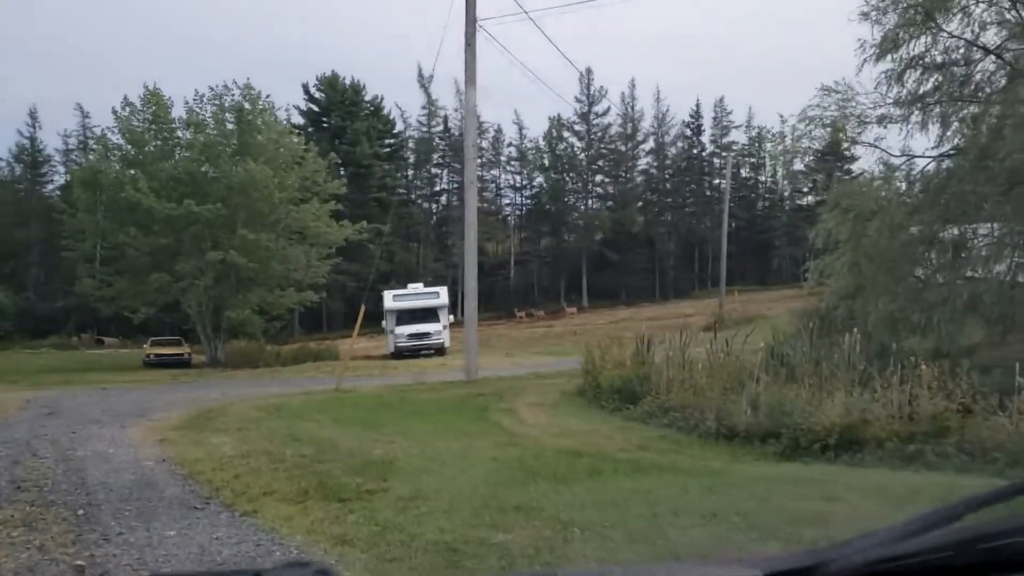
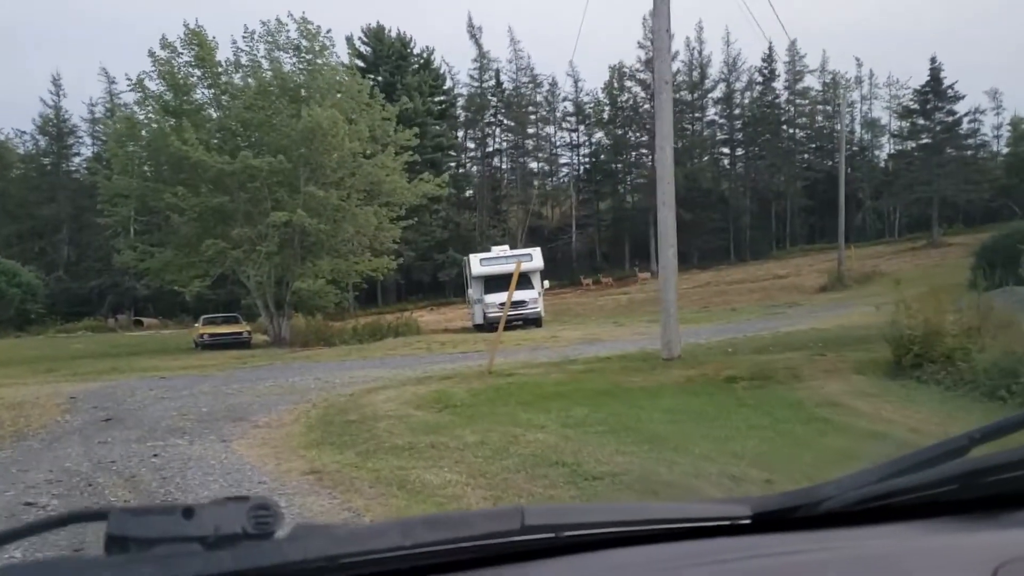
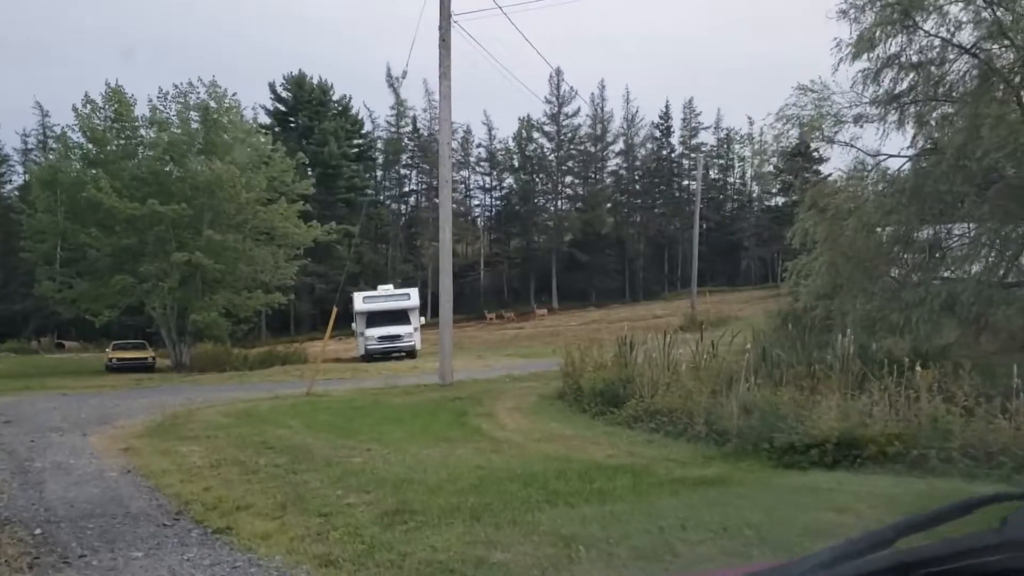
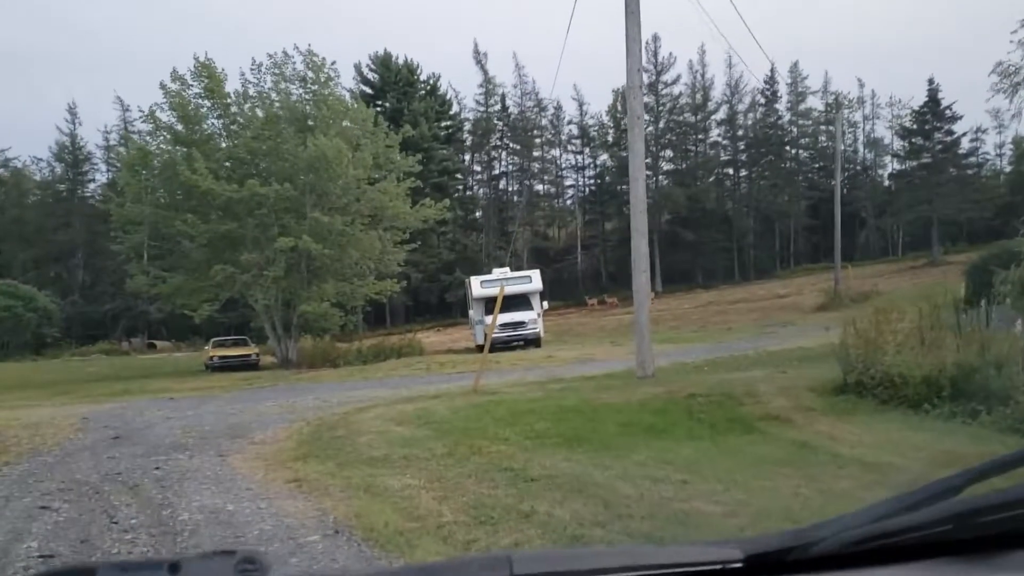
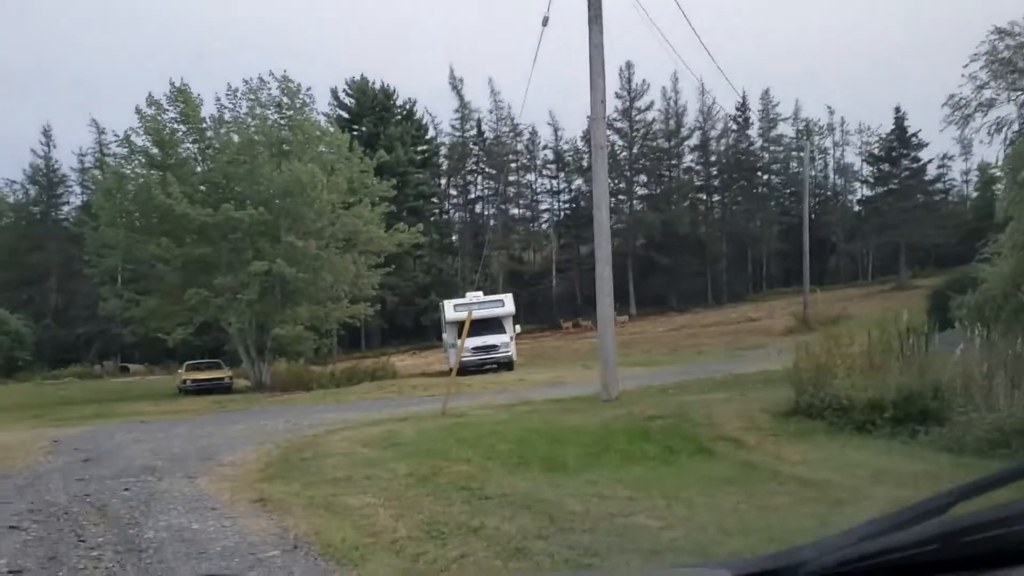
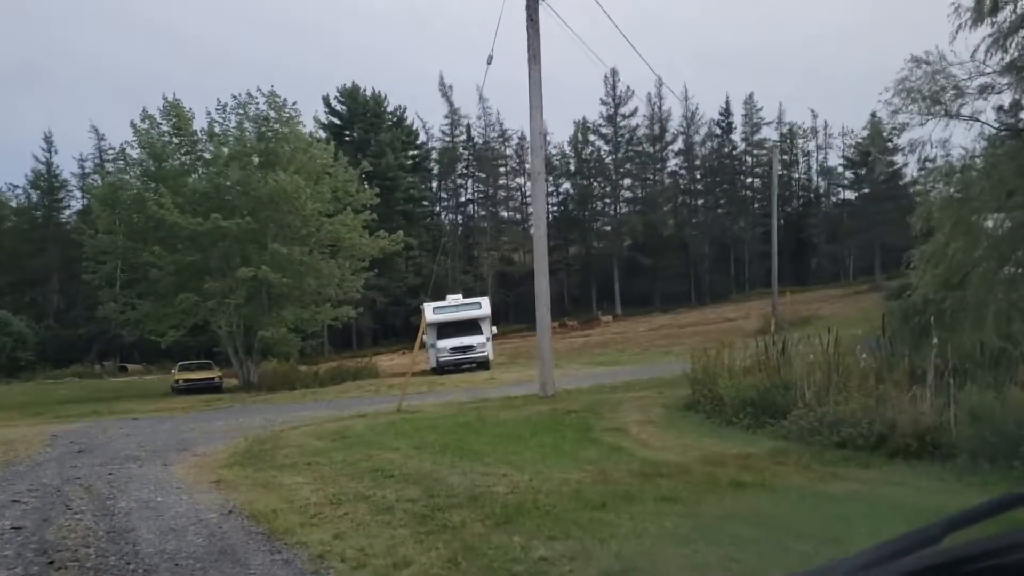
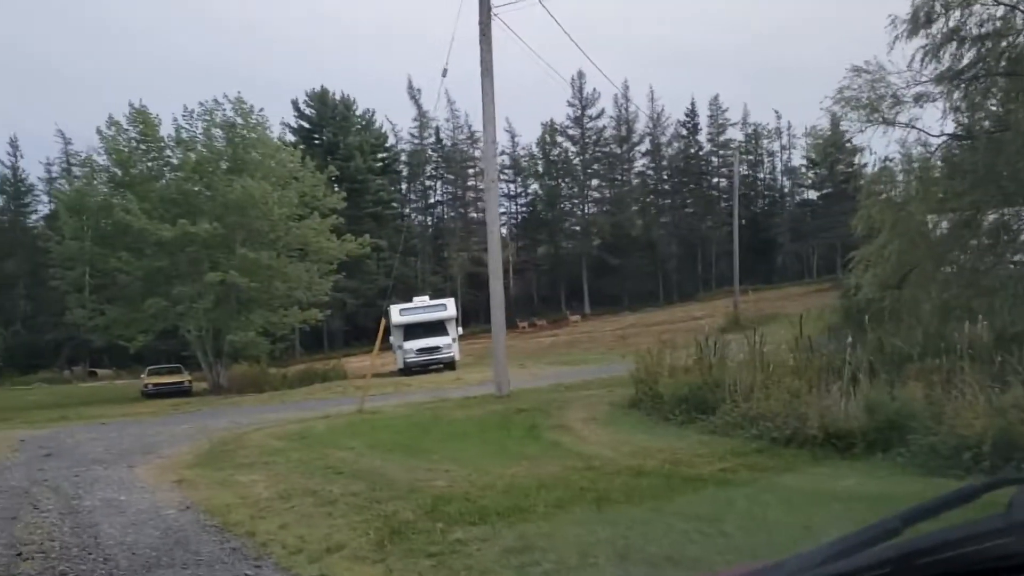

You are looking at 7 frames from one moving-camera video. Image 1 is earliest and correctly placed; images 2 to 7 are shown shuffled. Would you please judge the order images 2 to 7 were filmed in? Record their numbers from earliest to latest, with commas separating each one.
3, 7, 6, 5, 4, 2
